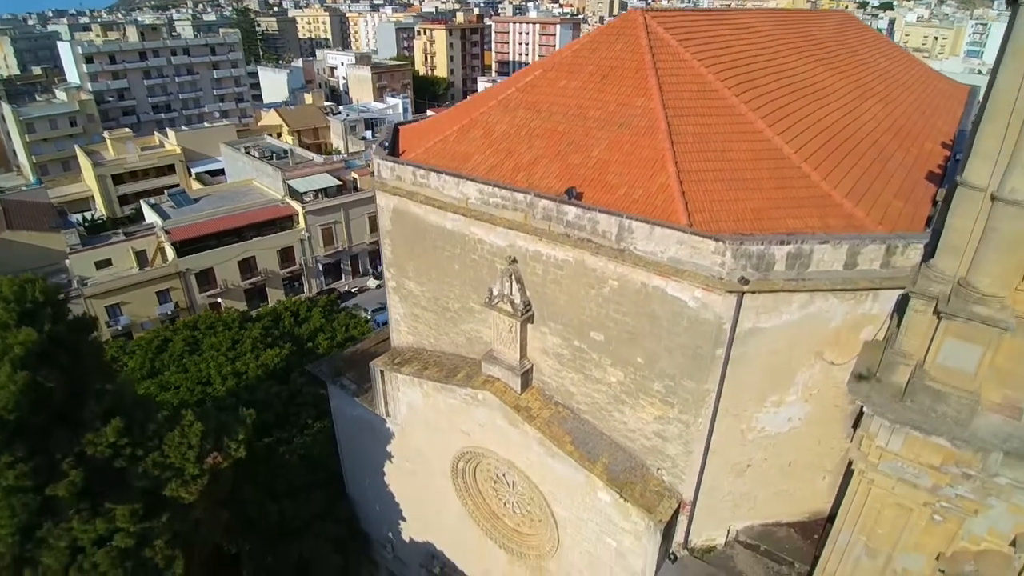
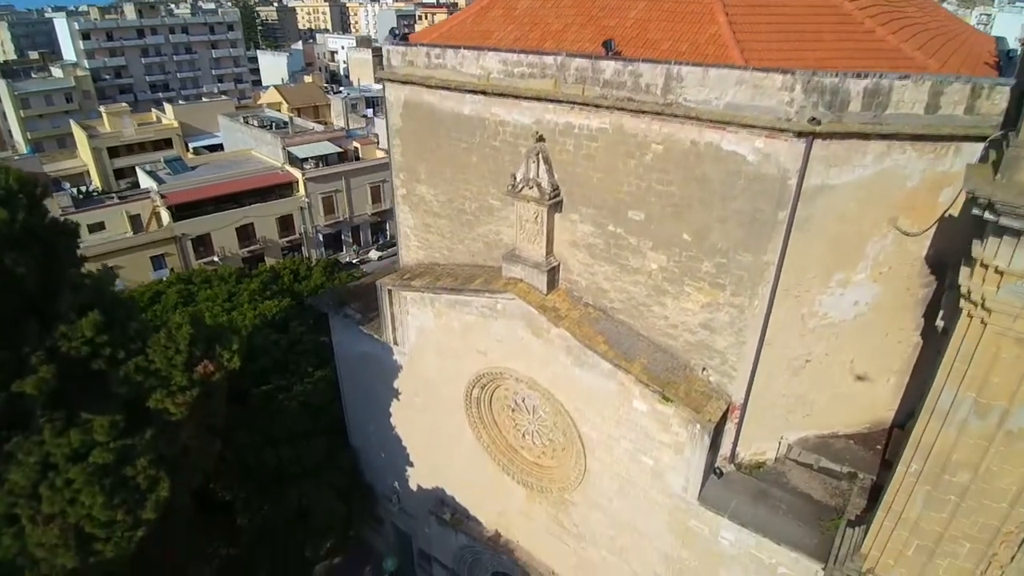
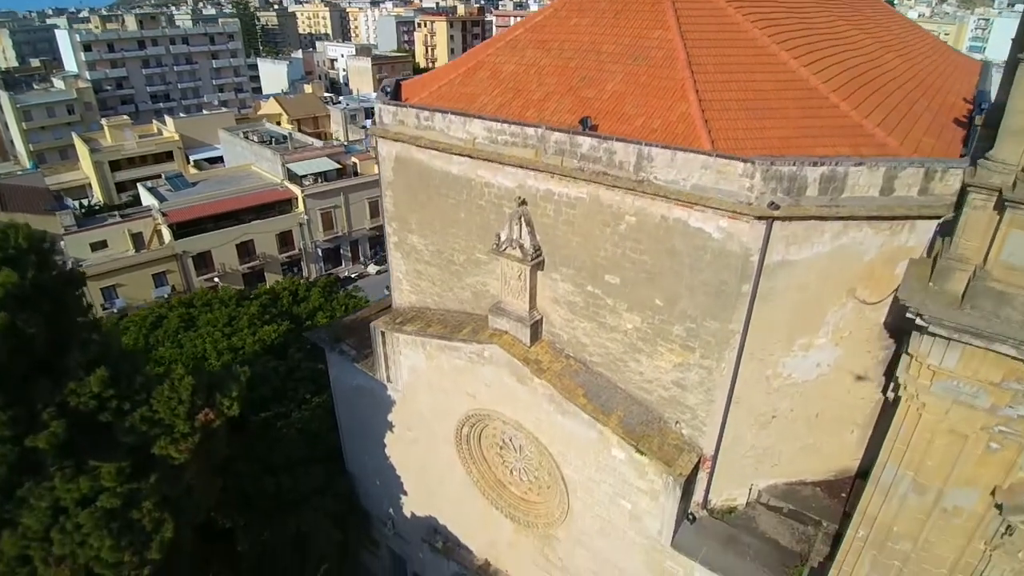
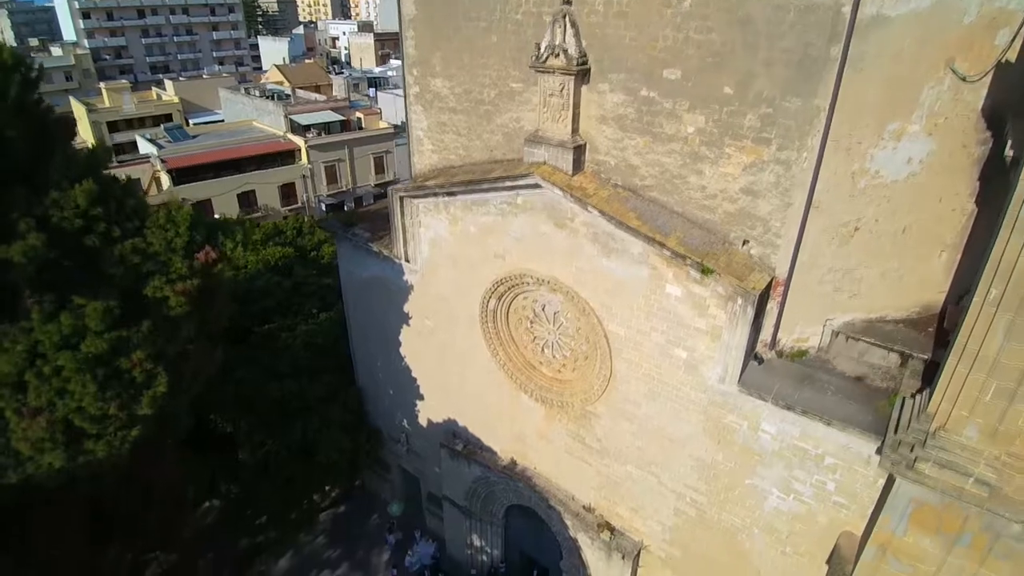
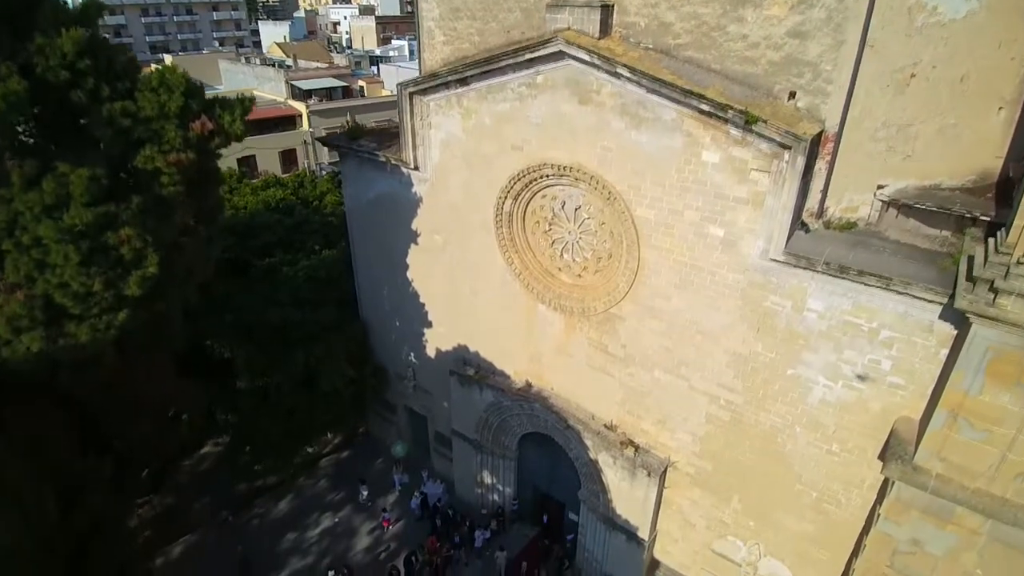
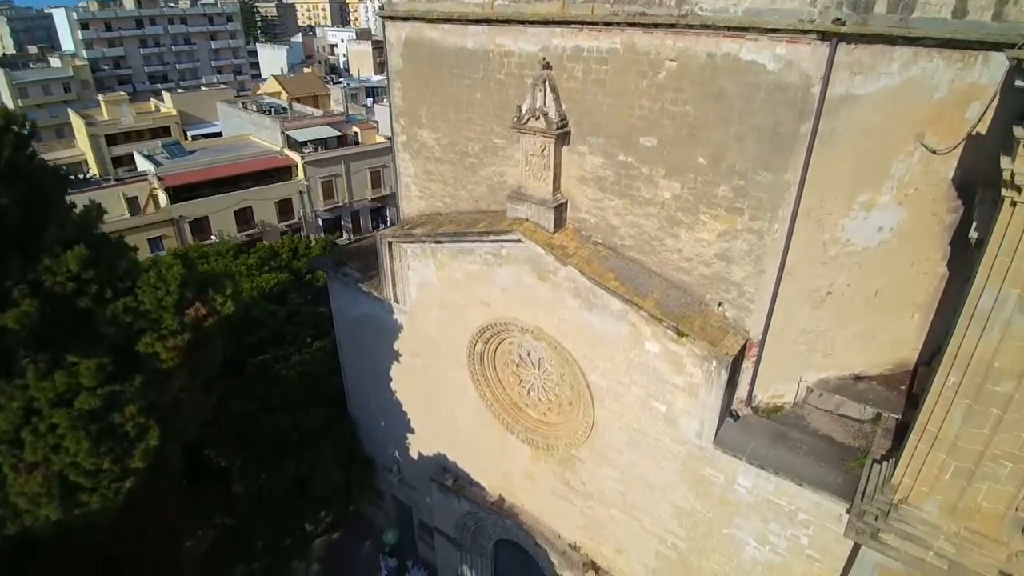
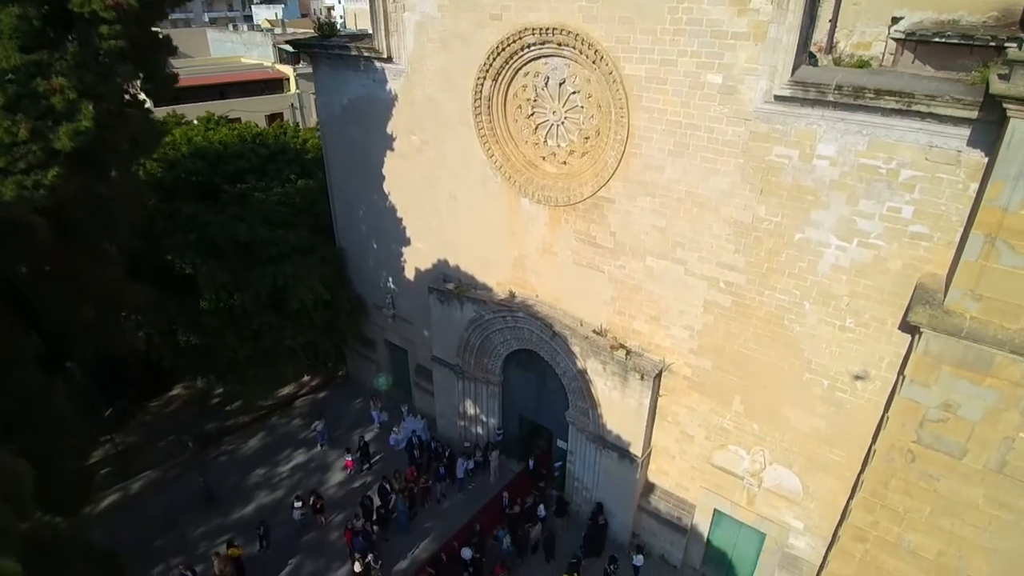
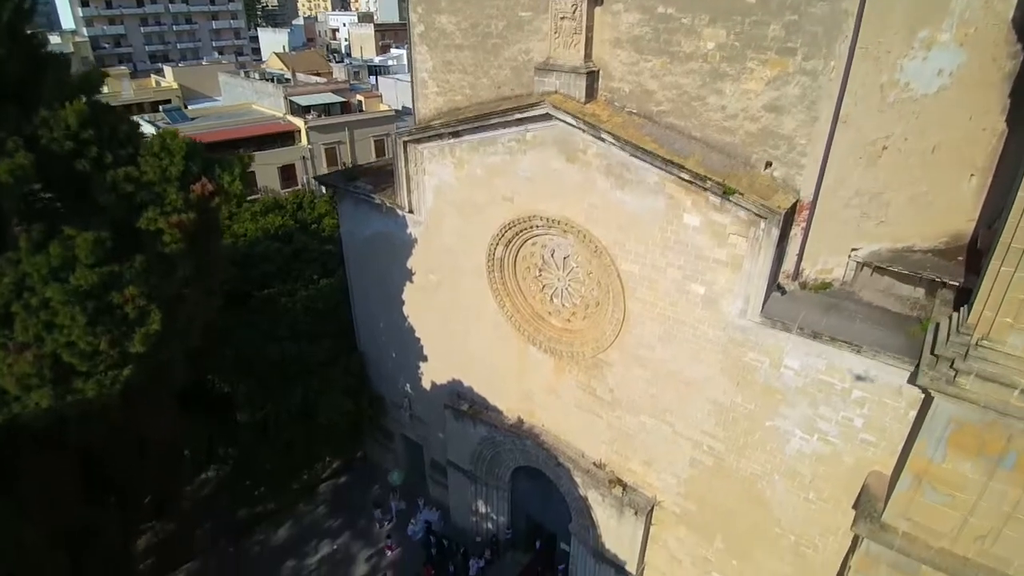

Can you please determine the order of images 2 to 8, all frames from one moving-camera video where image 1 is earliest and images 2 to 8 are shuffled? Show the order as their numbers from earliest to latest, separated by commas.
3, 2, 6, 4, 8, 5, 7
